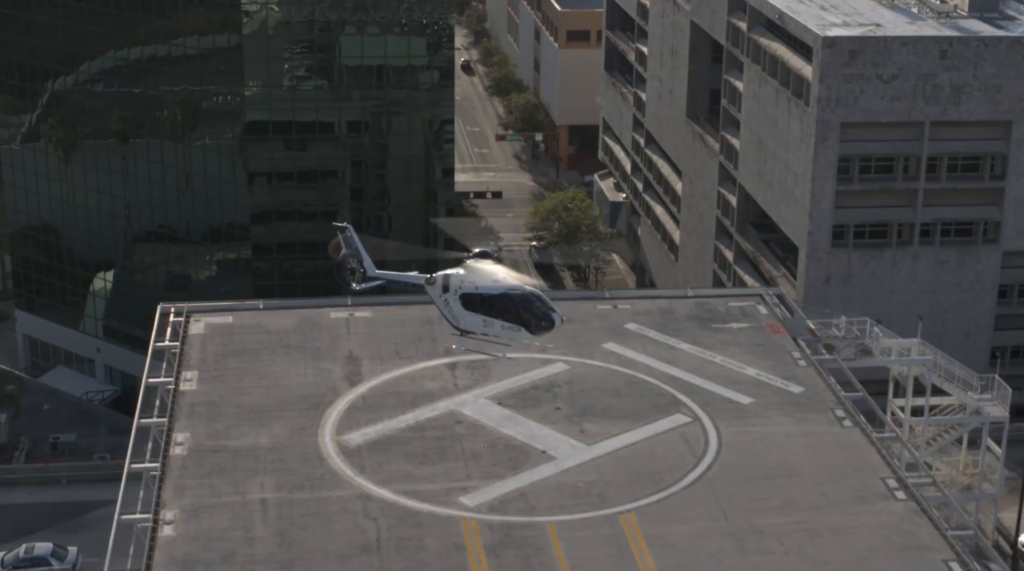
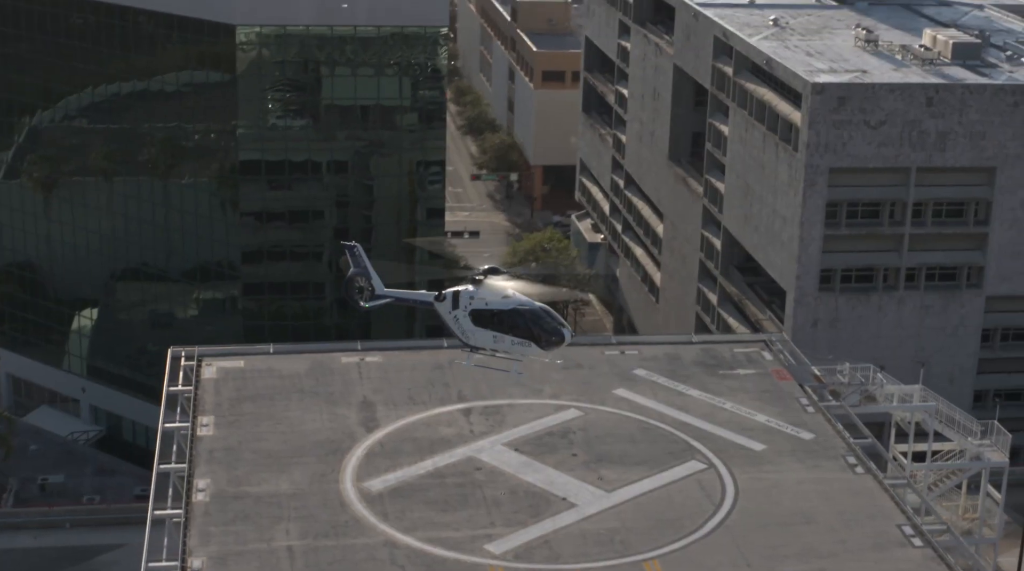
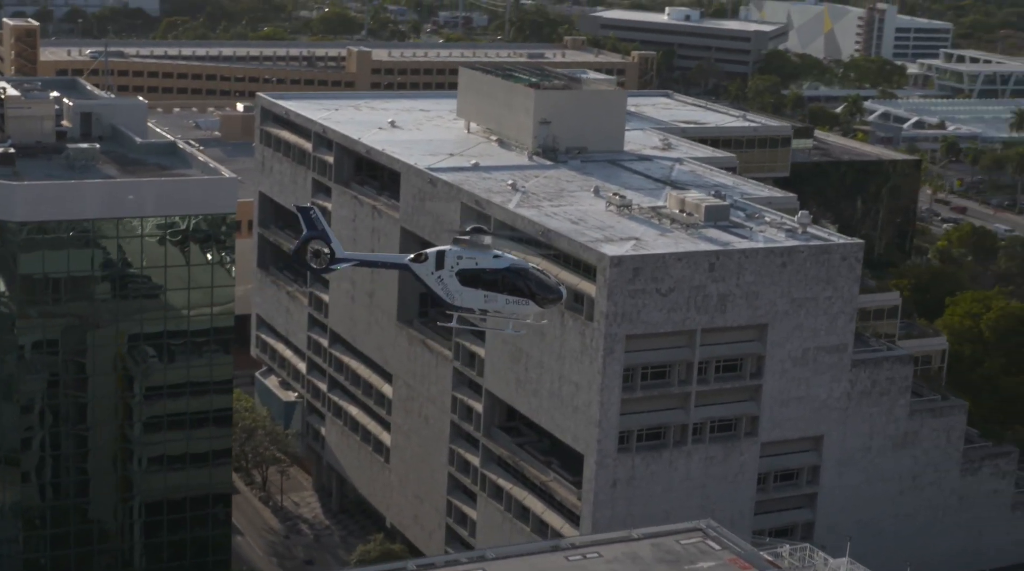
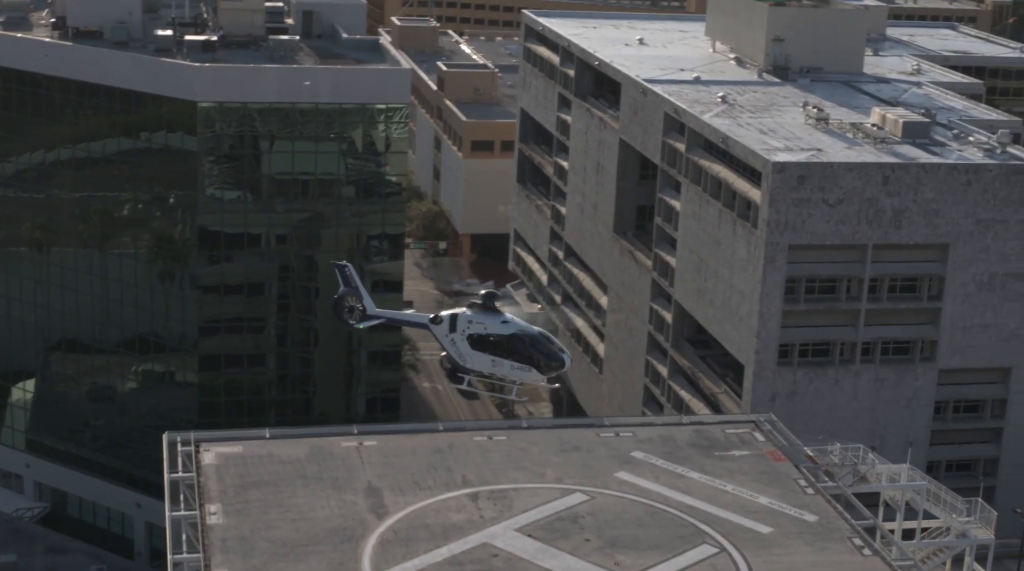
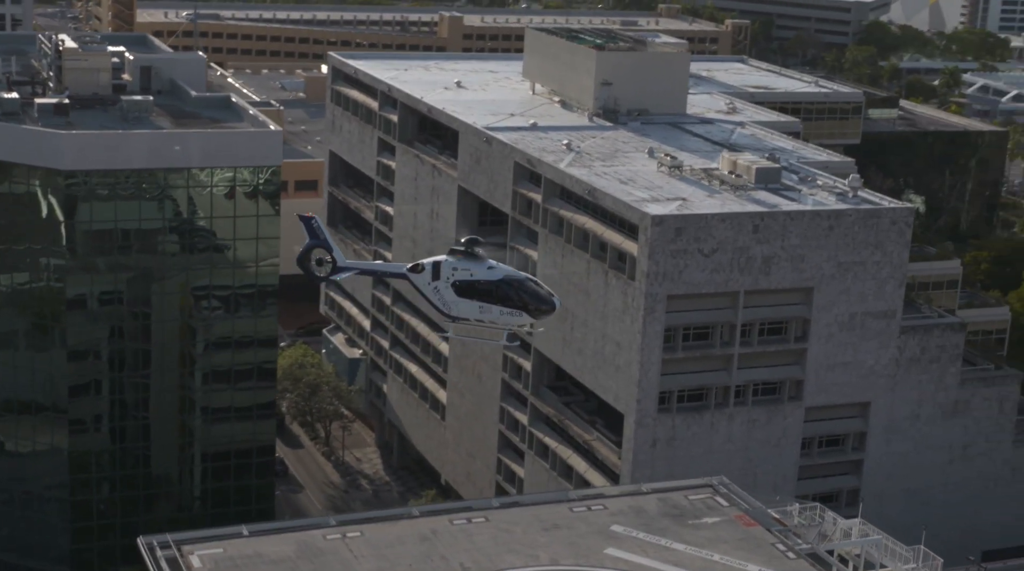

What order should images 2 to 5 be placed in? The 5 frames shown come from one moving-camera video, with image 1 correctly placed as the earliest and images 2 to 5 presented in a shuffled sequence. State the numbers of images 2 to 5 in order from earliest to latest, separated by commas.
2, 4, 5, 3
